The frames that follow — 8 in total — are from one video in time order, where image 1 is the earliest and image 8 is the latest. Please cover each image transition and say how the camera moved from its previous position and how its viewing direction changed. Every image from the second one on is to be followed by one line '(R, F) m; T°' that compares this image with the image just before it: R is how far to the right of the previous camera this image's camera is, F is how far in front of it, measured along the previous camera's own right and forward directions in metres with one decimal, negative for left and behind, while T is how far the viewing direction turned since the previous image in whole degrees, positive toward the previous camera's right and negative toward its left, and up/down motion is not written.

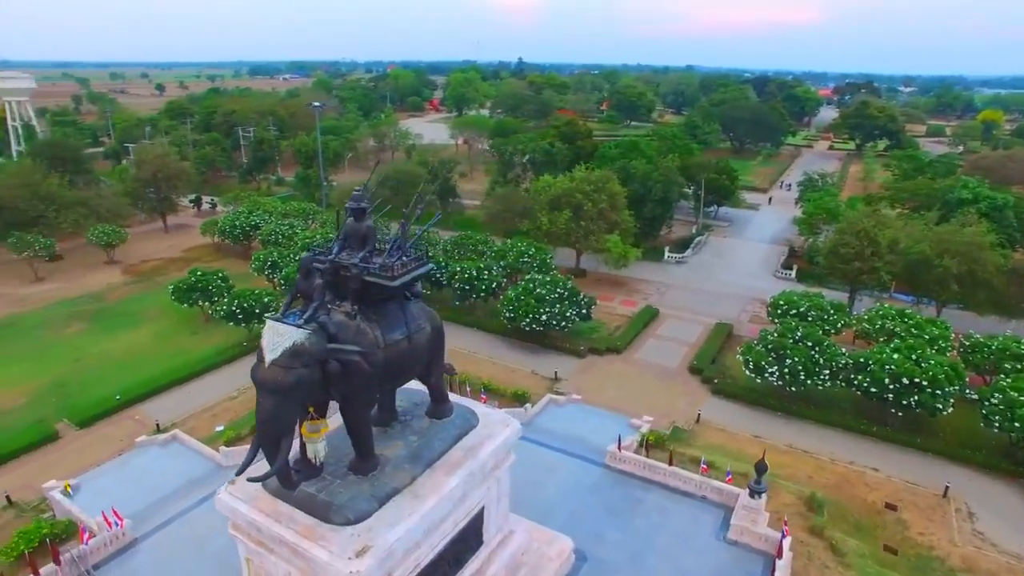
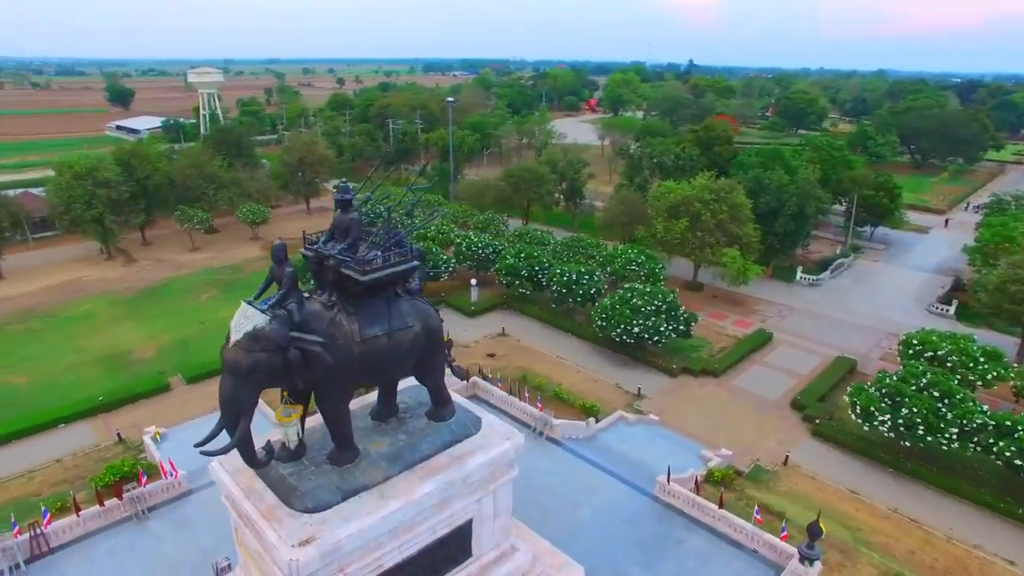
(+2.3, +0.8) m; -14°
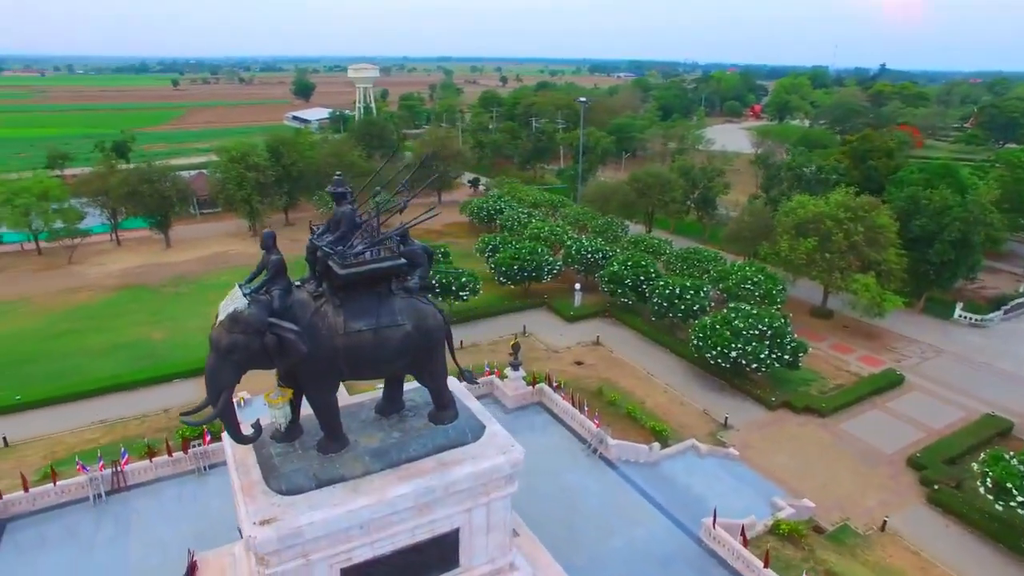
(+2.3, +0.8) m; -14°
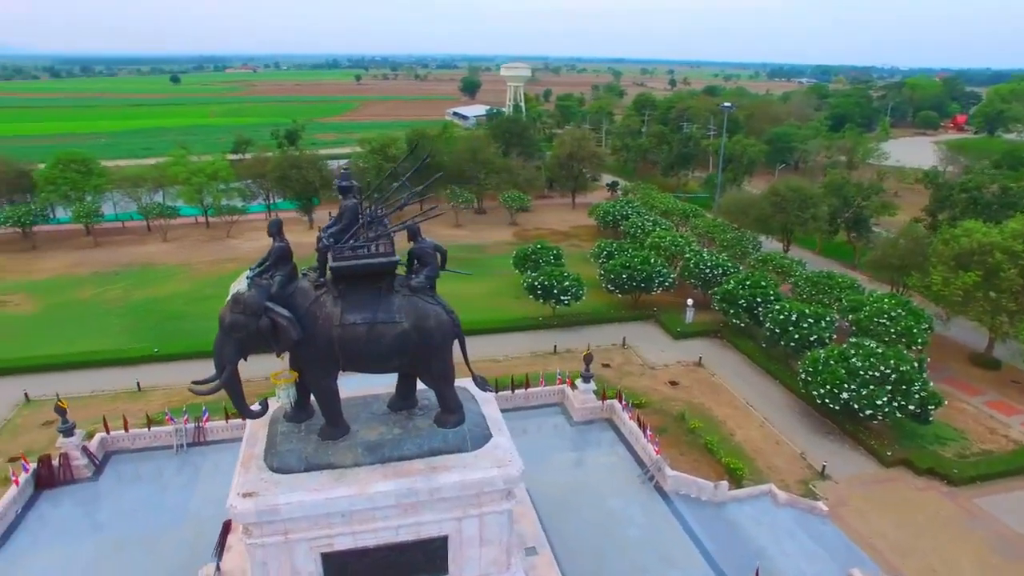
(+2.2, +0.7) m; -14°
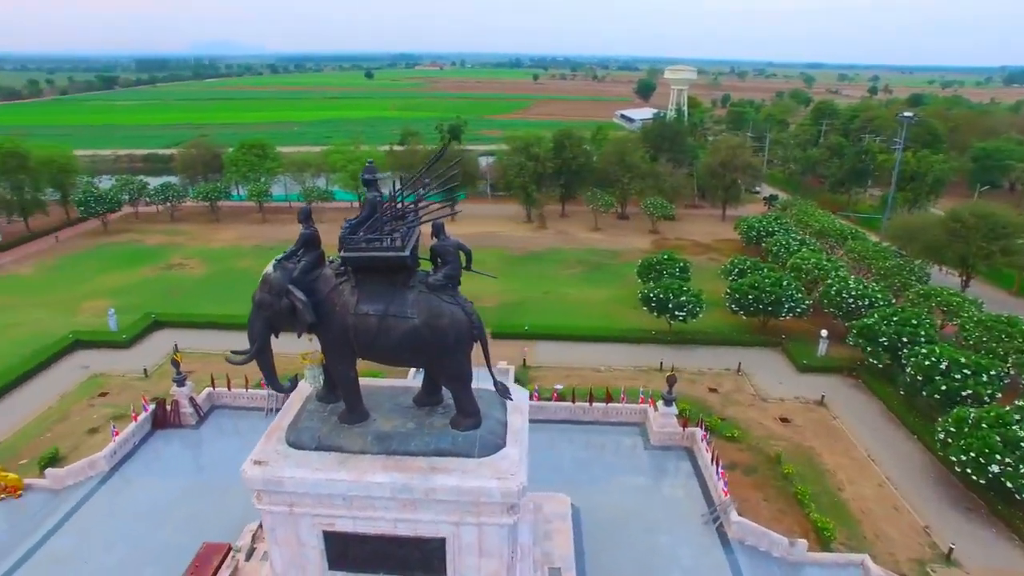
(+2.1, +0.7) m; -15°
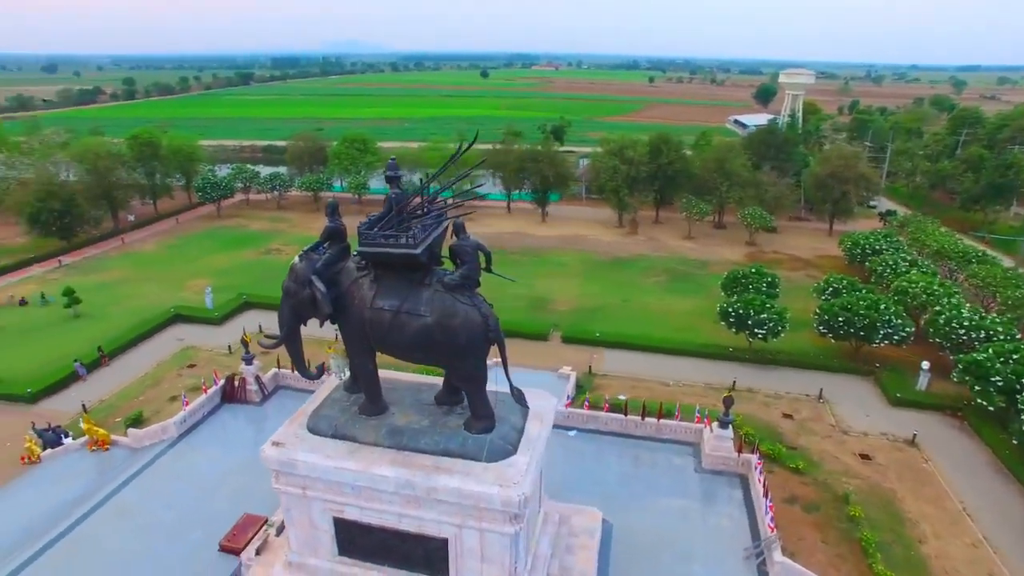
(+1.3, +0.3) m; -9°
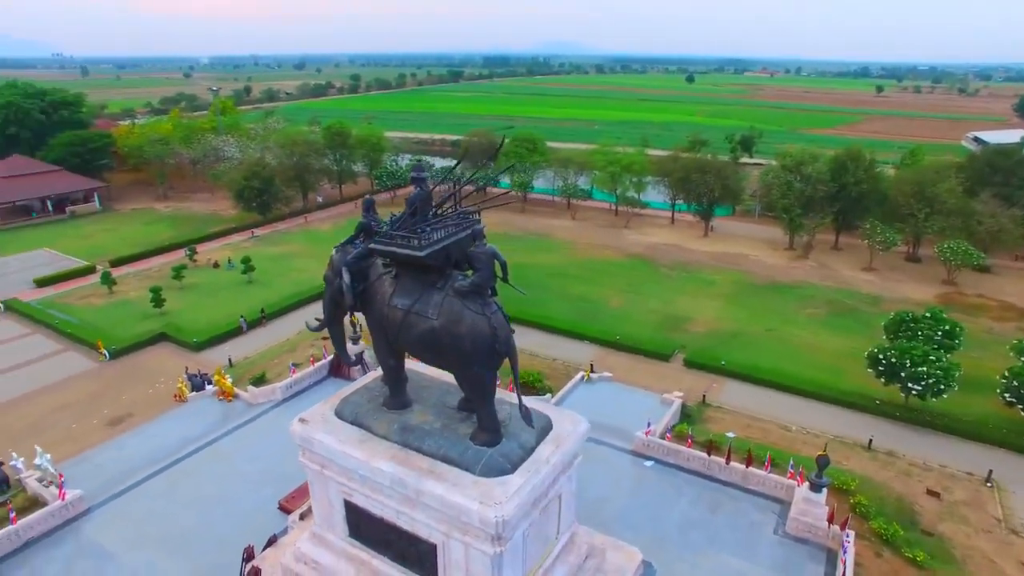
(+2.5, +0.7) m; -17°
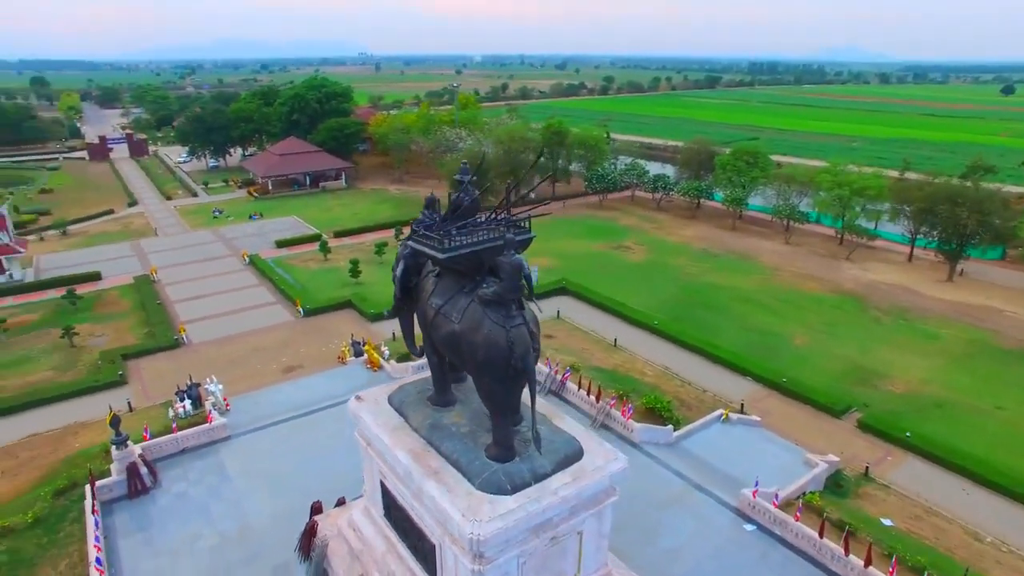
(+2.9, +0.9) m; -21°
